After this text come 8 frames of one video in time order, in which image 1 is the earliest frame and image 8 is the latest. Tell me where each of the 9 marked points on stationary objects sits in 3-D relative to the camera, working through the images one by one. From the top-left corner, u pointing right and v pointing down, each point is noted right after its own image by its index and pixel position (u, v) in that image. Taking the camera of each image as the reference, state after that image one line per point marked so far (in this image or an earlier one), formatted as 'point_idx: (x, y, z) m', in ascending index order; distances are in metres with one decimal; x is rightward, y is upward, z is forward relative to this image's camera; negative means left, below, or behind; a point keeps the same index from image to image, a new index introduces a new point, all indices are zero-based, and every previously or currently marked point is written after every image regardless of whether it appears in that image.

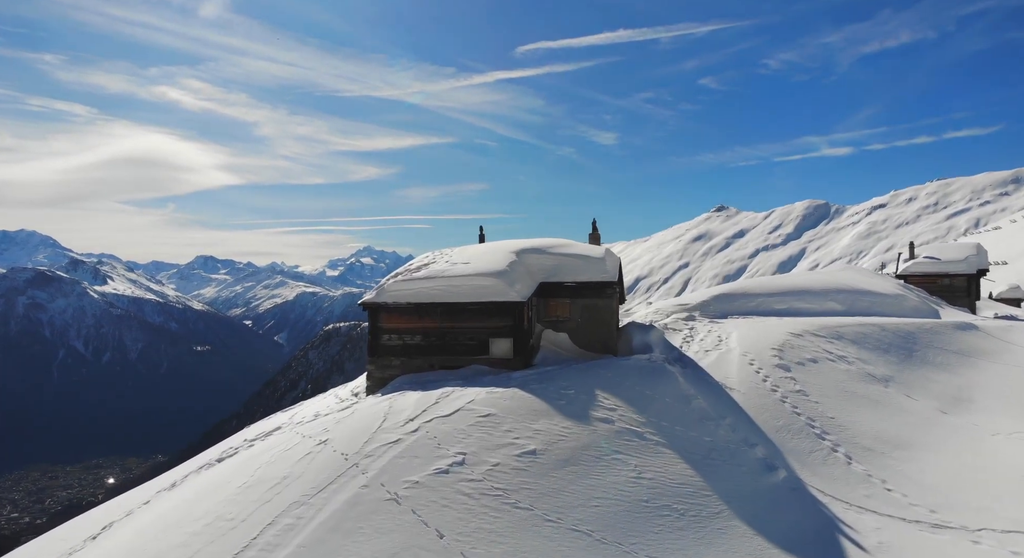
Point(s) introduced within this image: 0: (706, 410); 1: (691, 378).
0: (+5.1, -3.6, +17.1) m
1: (+5.4, -3.1, +19.3) m
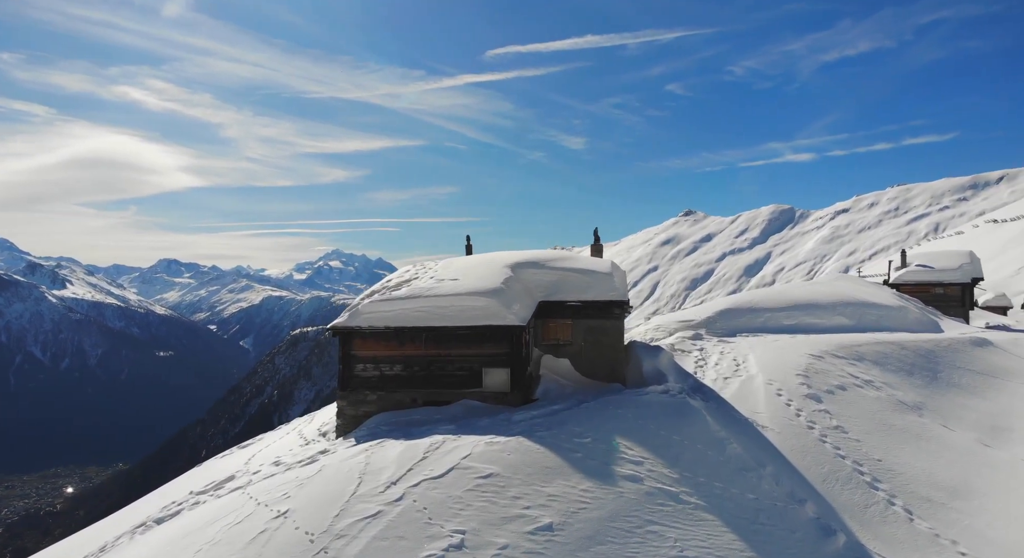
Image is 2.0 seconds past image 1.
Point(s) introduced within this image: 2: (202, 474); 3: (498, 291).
0: (+5.1, -4.1, +14.4) m
1: (+5.4, -3.6, +16.6) m
2: (-9.5, -5.9, +19.6) m
3: (-0.4, -0.4, +18.5) m
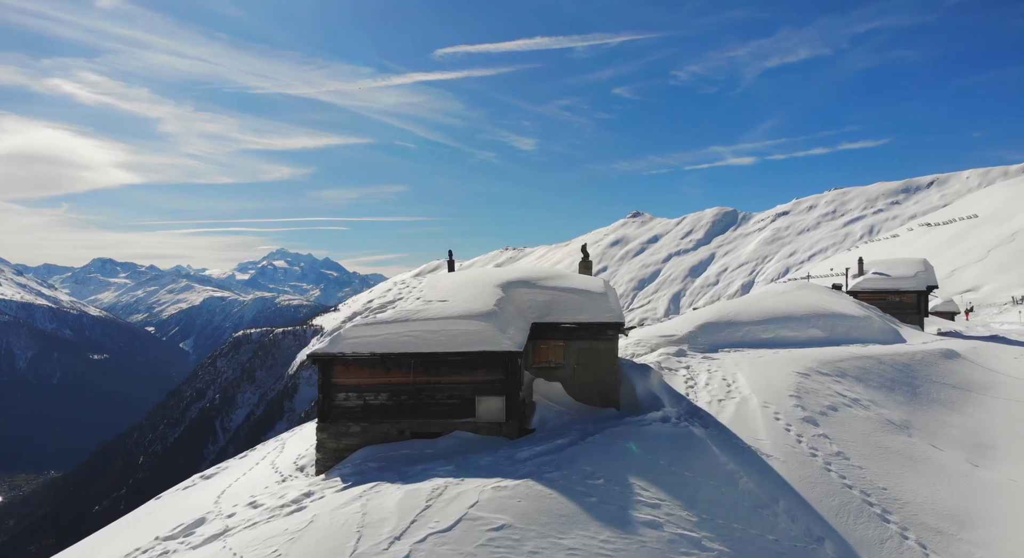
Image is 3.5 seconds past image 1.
0: (+5.2, -4.7, +13.8) m
1: (+5.3, -4.2, +16.0) m
2: (-9.8, -6.5, +17.9) m
3: (-0.6, -1.0, +17.4) m
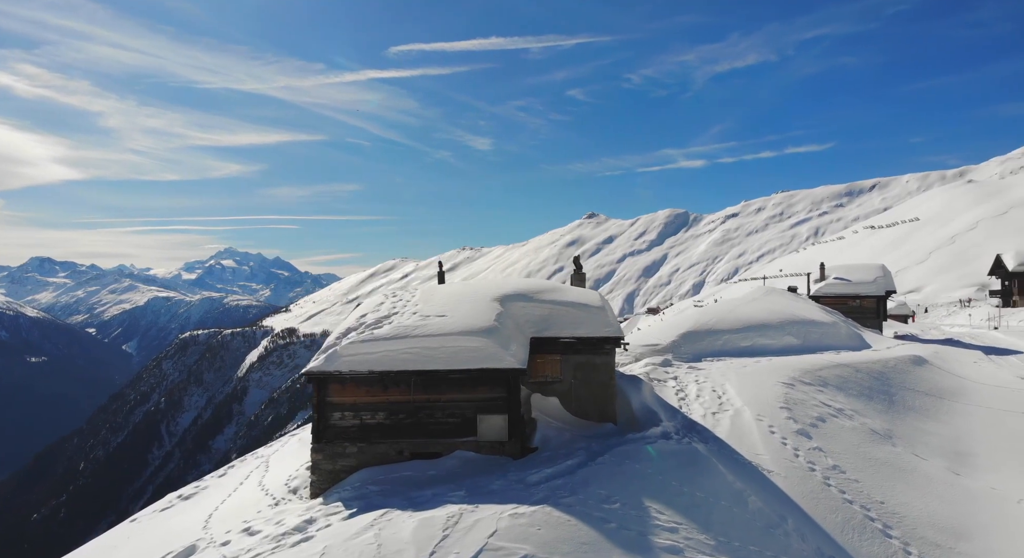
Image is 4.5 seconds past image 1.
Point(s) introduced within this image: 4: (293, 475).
0: (+5.5, -5.1, +13.8) m
1: (+5.4, -4.7, +16.0) m
2: (-9.8, -6.9, +16.9) m
3: (-0.5, -1.4, +17.1) m
4: (-6.1, -5.5, +17.7) m
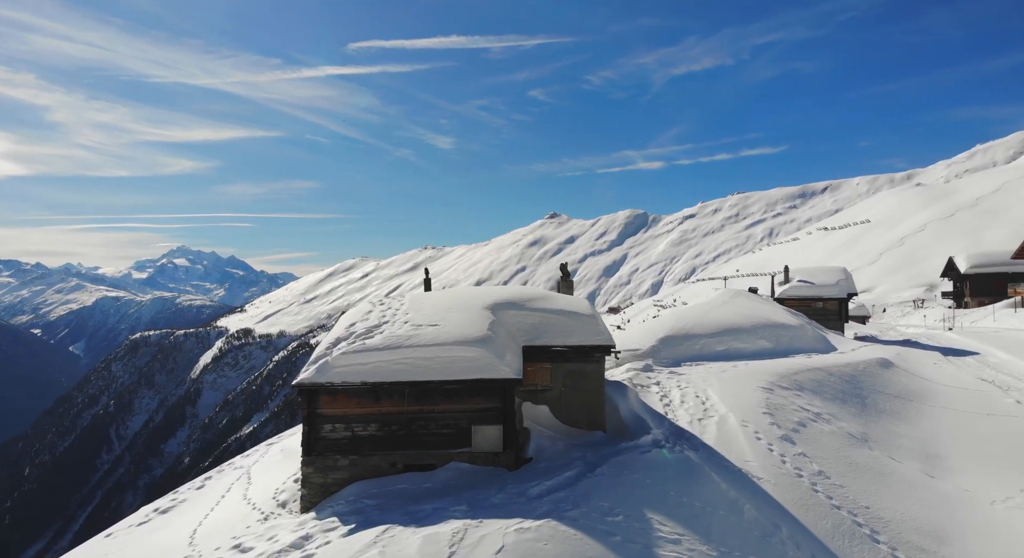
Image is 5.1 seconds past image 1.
0: (+5.5, -5.4, +14.1) m
1: (+5.3, -4.9, +16.2) m
2: (-9.9, -7.1, +16.2) m
3: (-0.7, -1.6, +16.9) m
4: (-6.3, -5.7, +17.2) m
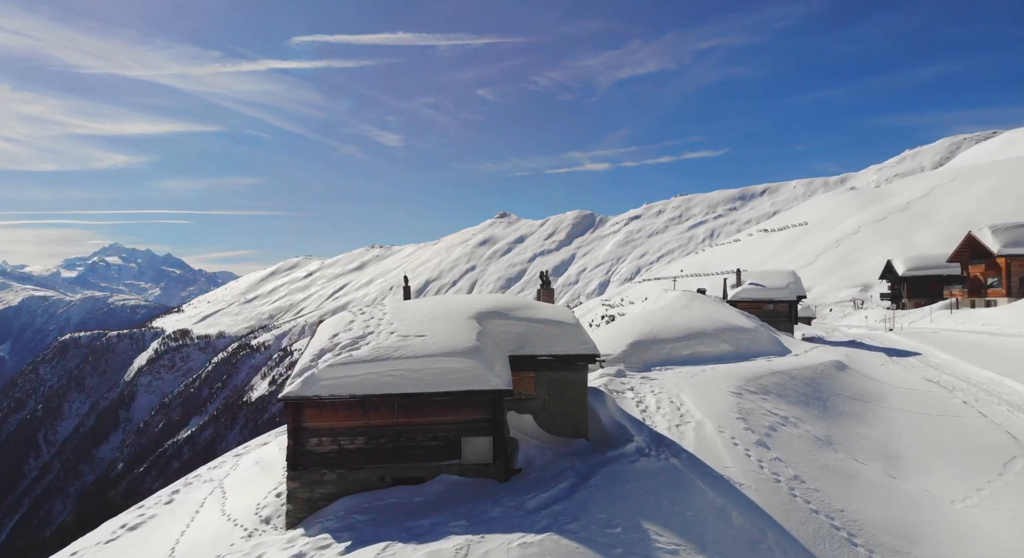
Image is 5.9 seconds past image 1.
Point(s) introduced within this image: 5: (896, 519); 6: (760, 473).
0: (+5.4, -5.7, +14.5) m
1: (+5.0, -5.2, +16.6) m
2: (-10.2, -7.4, +15.4) m
3: (-1.0, -1.9, +16.9) m
4: (-6.7, -6.0, +16.7) m
5: (+10.4, -6.5, +17.1) m
6: (+7.0, -5.5, +17.9) m
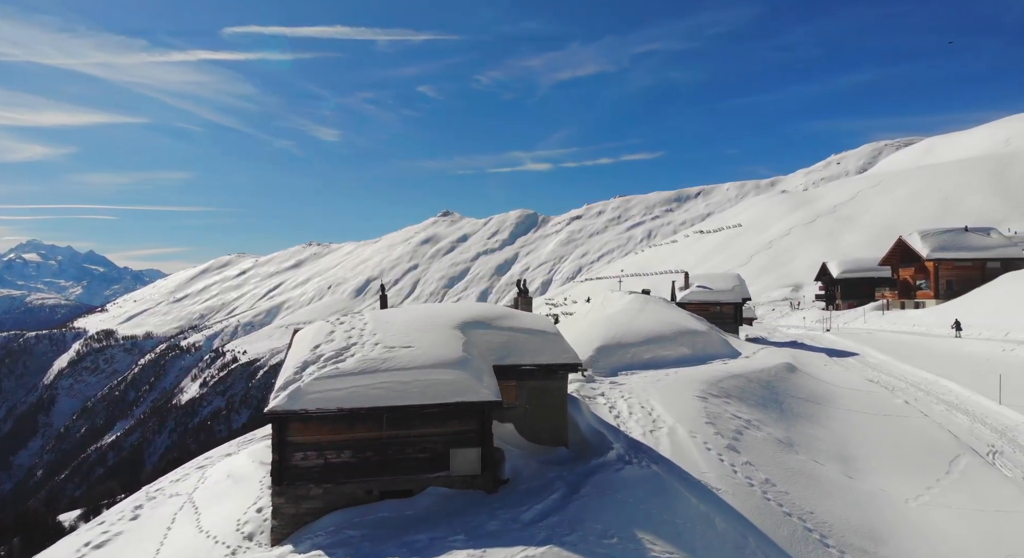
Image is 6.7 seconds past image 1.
0: (+5.2, -6.0, +15.1) m
1: (+4.6, -5.5, +17.2) m
2: (-10.4, -7.7, +14.6) m
3: (-1.4, -2.2, +16.8) m
4: (-7.0, -6.2, +16.2) m
5: (+9.9, -6.8, +18.1) m
6: (+6.5, -5.8, +18.6) m
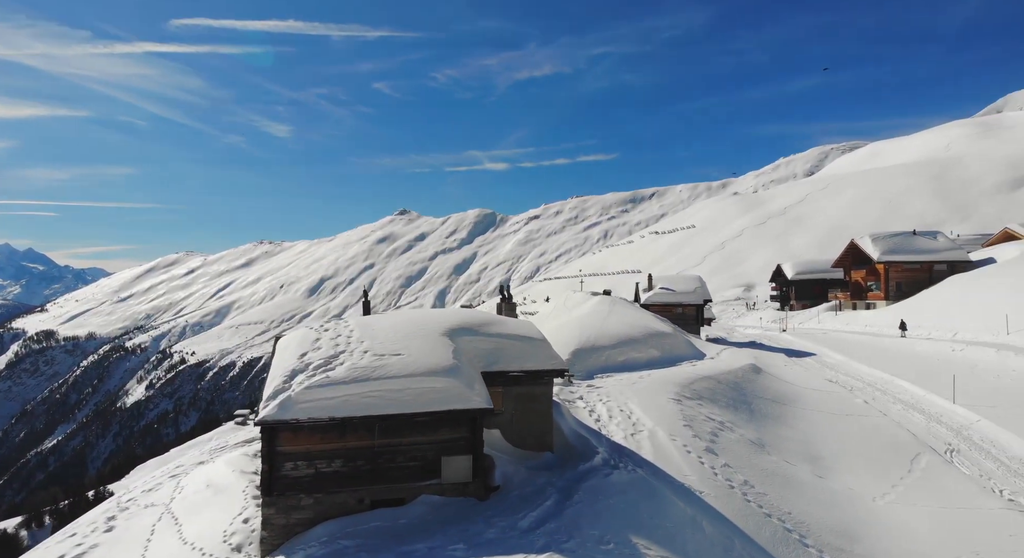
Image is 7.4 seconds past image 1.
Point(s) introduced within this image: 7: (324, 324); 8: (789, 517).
0: (+5.0, -6.2, +15.5) m
1: (+4.3, -5.7, +17.6) m
2: (-10.5, -7.8, +14.0) m
3: (-1.6, -2.4, +16.9) m
4: (-7.2, -6.4, +15.9) m
5: (+9.6, -7.1, +18.9) m
6: (+6.1, -6.0, +19.1) m
7: (-5.9, -1.3, +19.6) m
8: (+7.9, -6.7, +18.1) m
